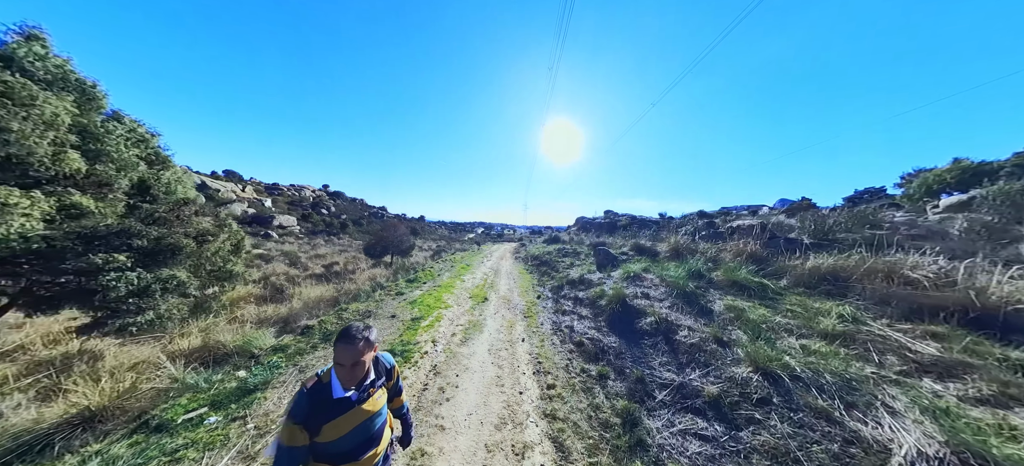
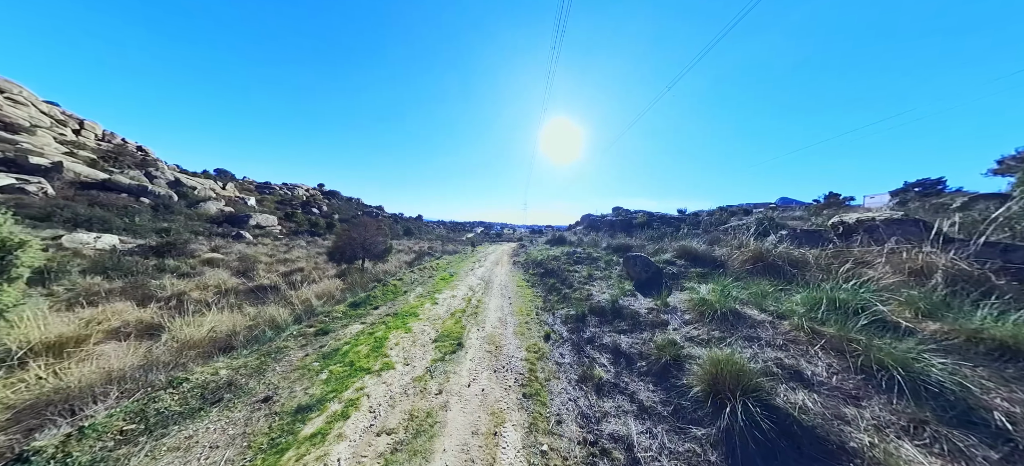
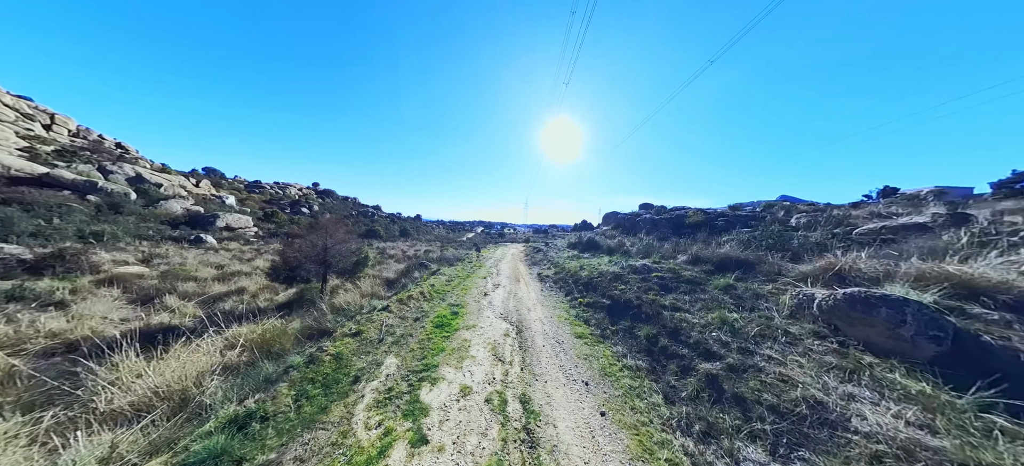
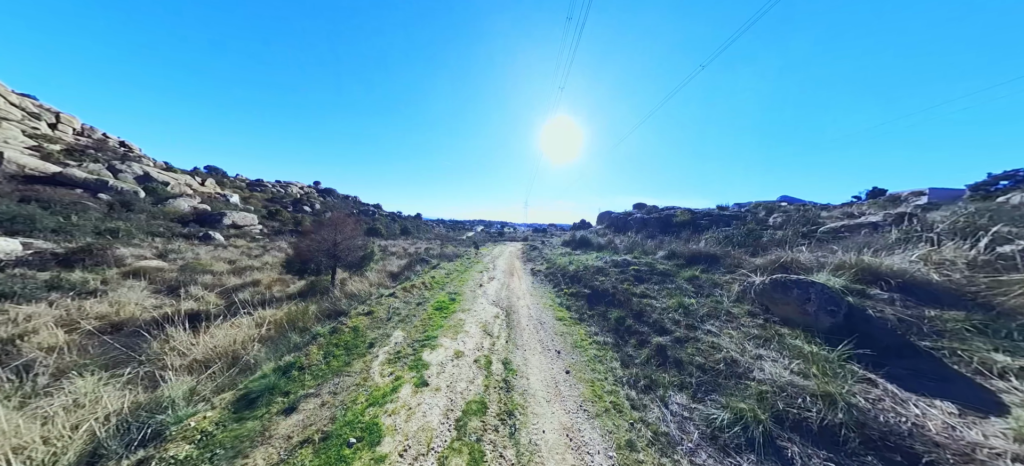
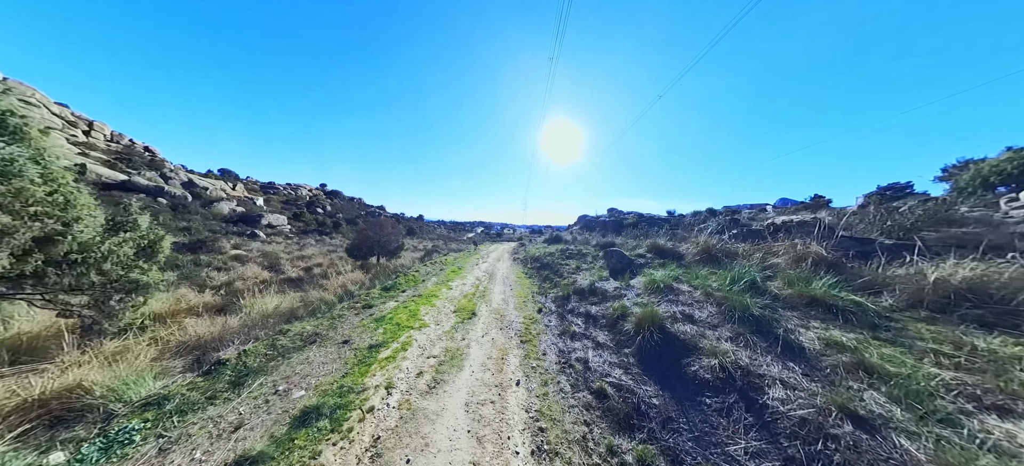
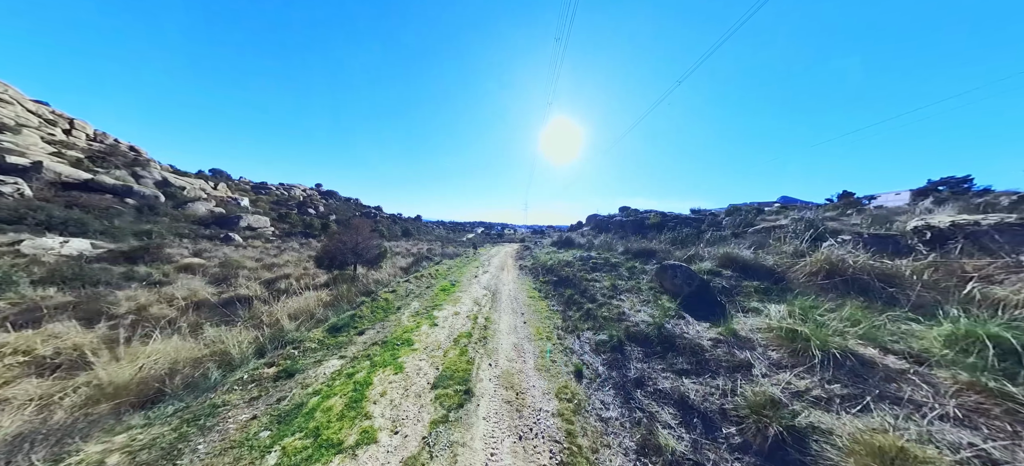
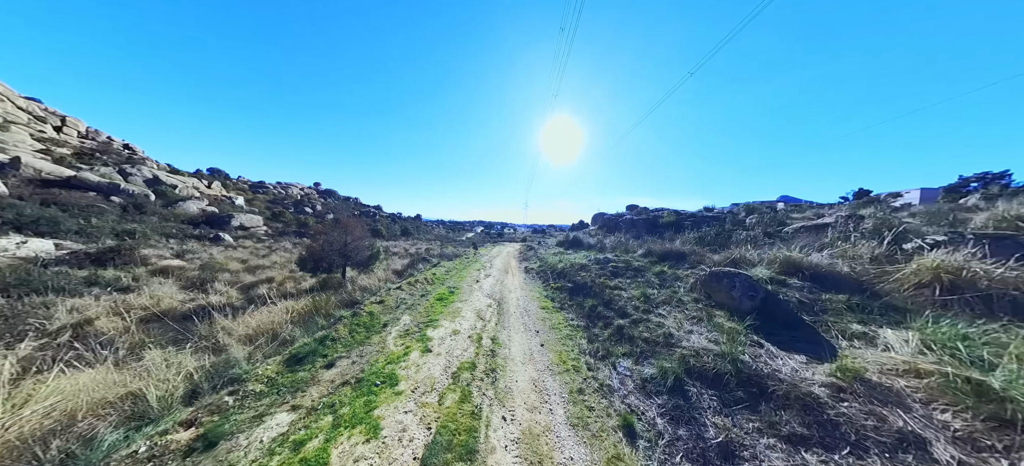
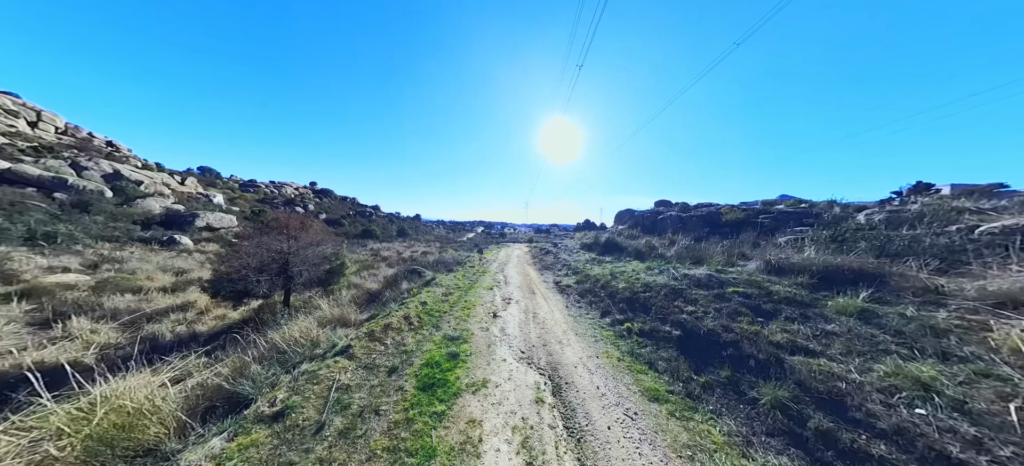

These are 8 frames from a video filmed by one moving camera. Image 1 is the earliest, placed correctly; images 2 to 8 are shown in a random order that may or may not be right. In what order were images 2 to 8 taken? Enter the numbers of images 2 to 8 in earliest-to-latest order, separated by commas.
5, 2, 6, 7, 4, 3, 8
